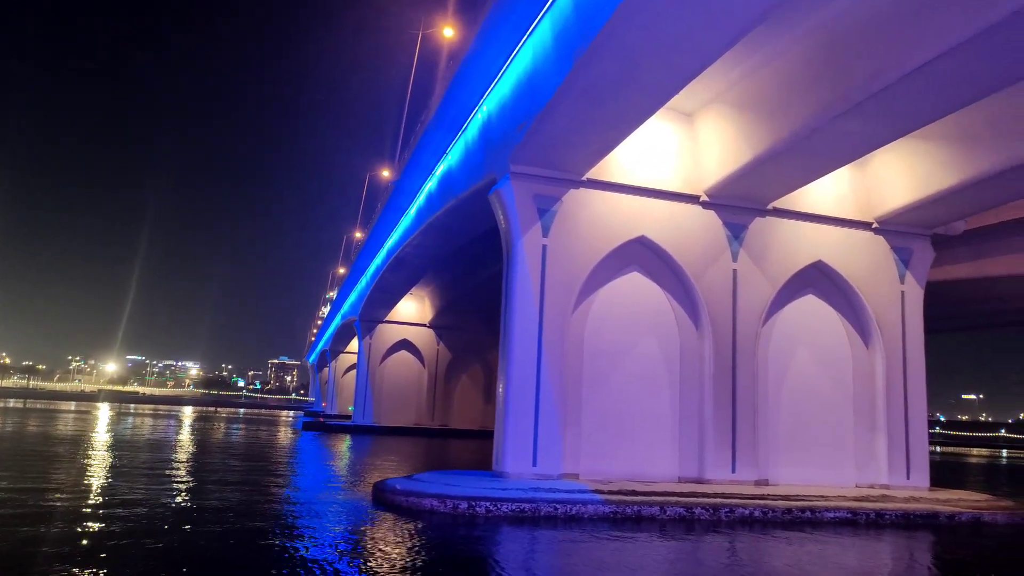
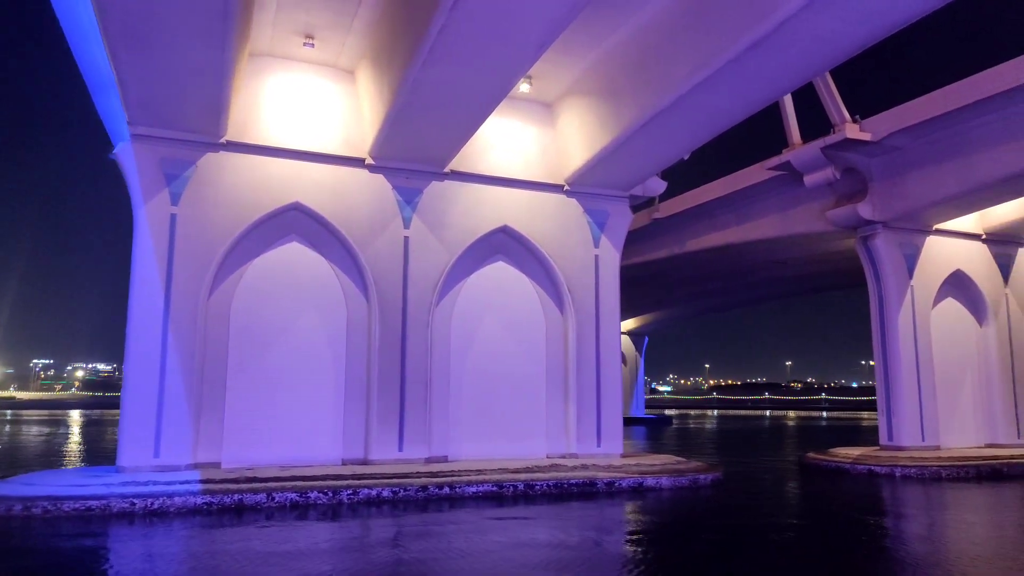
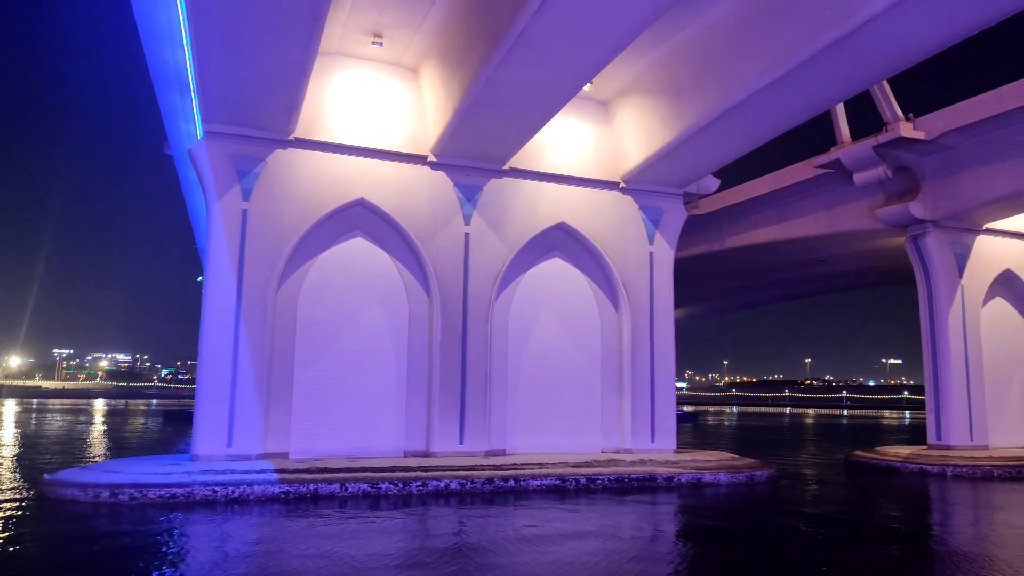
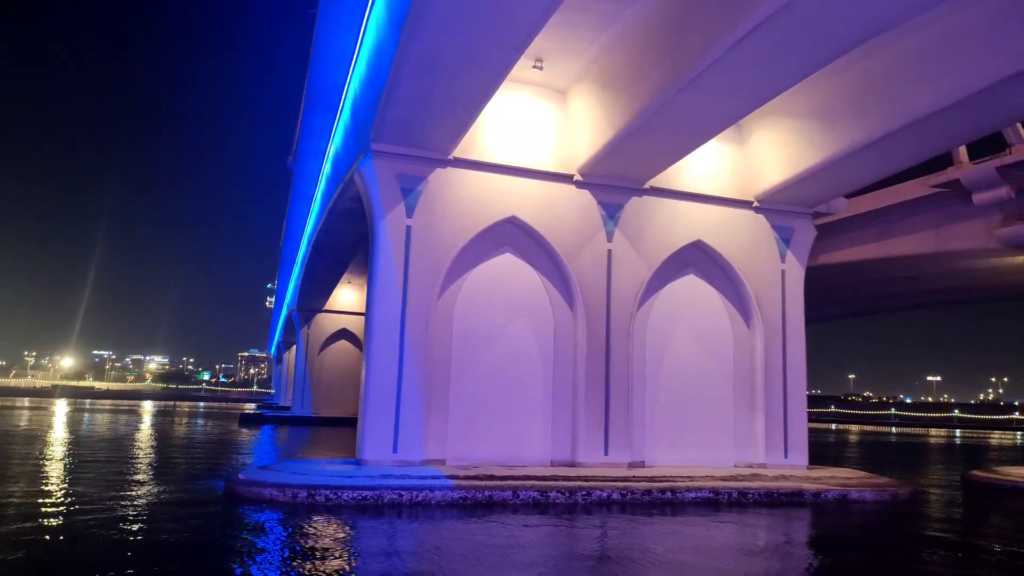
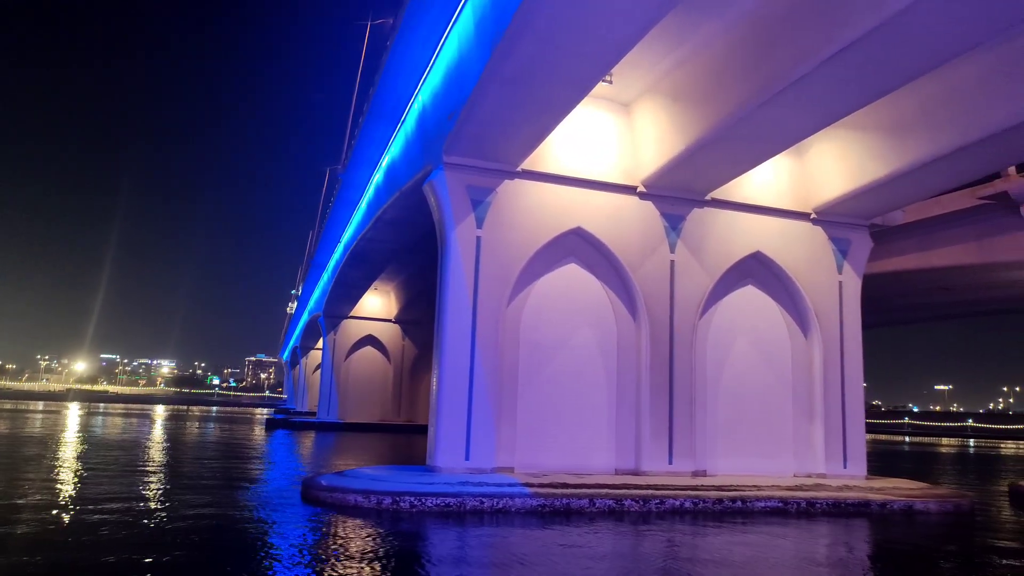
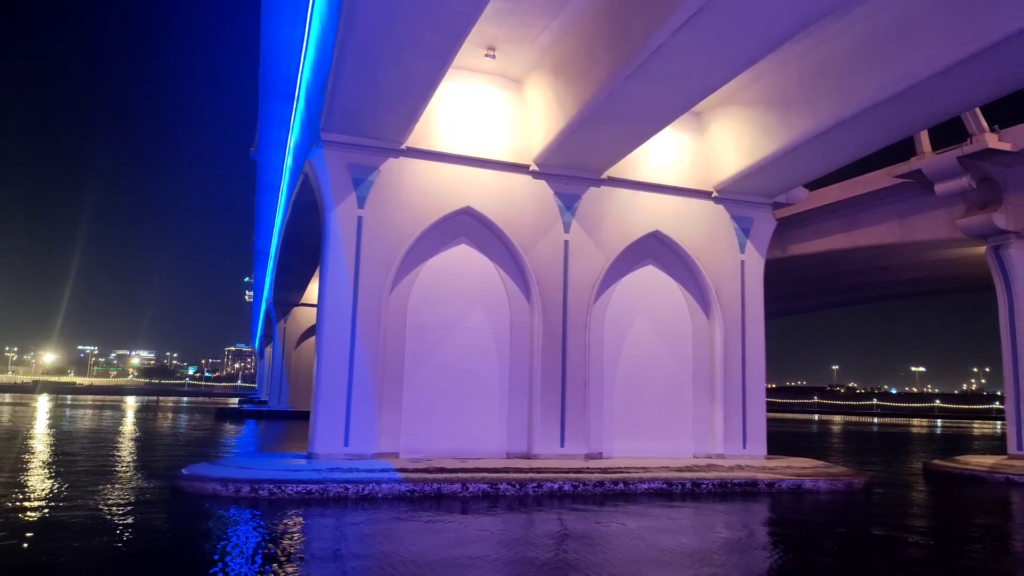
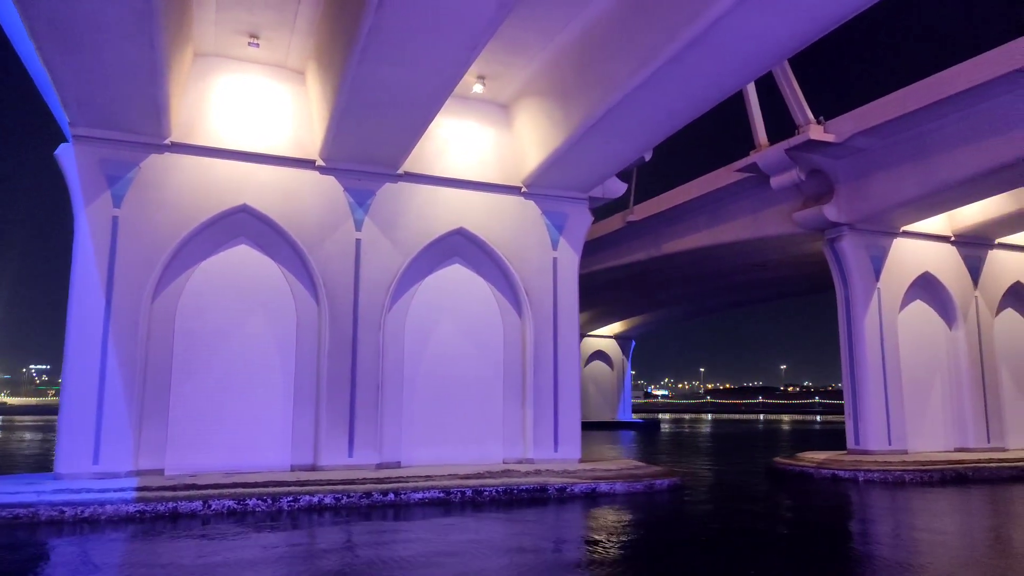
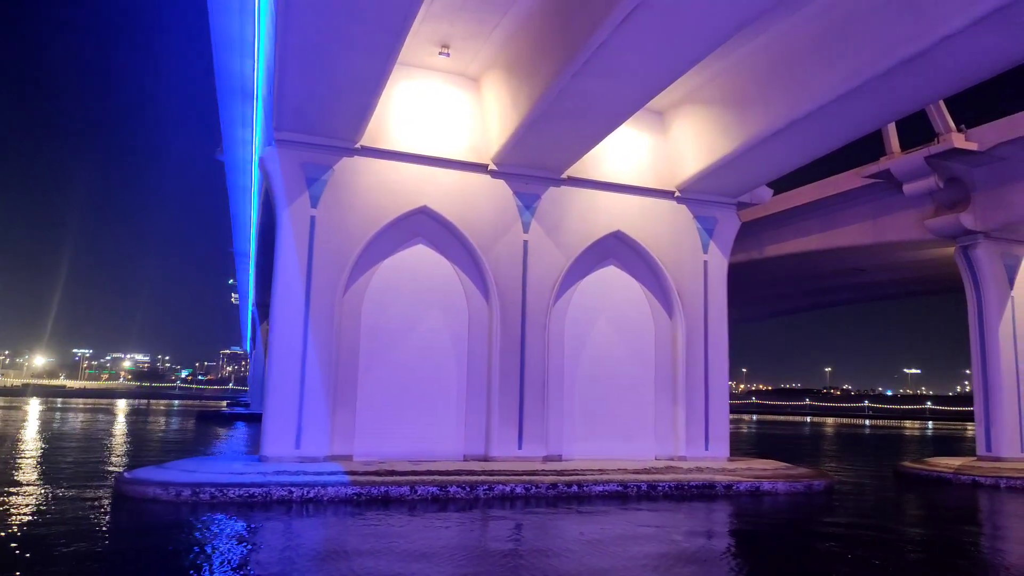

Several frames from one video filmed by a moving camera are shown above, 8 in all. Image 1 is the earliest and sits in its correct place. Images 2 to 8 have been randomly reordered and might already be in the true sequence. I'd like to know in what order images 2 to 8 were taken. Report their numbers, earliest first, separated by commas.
5, 4, 6, 8, 3, 2, 7
